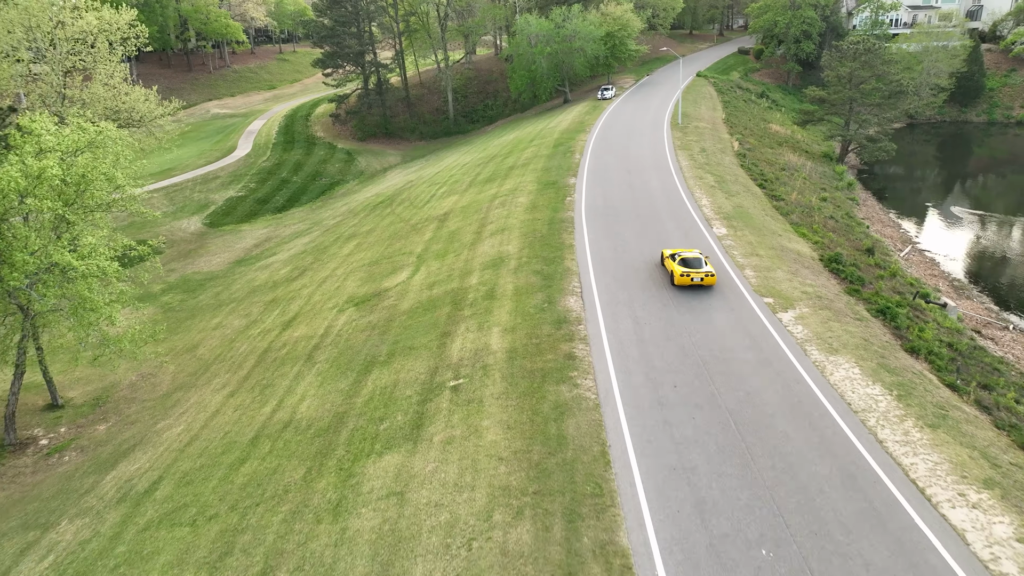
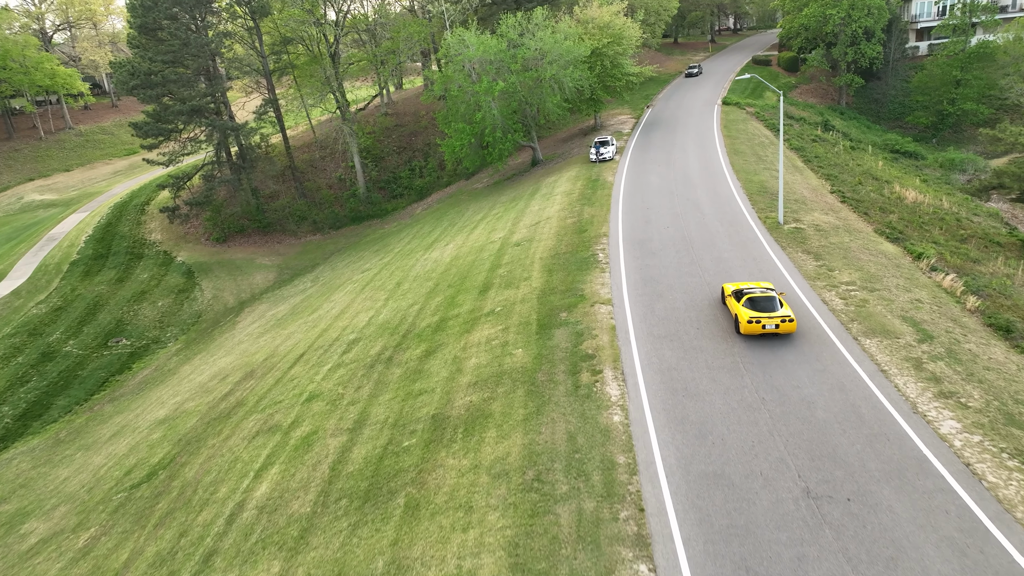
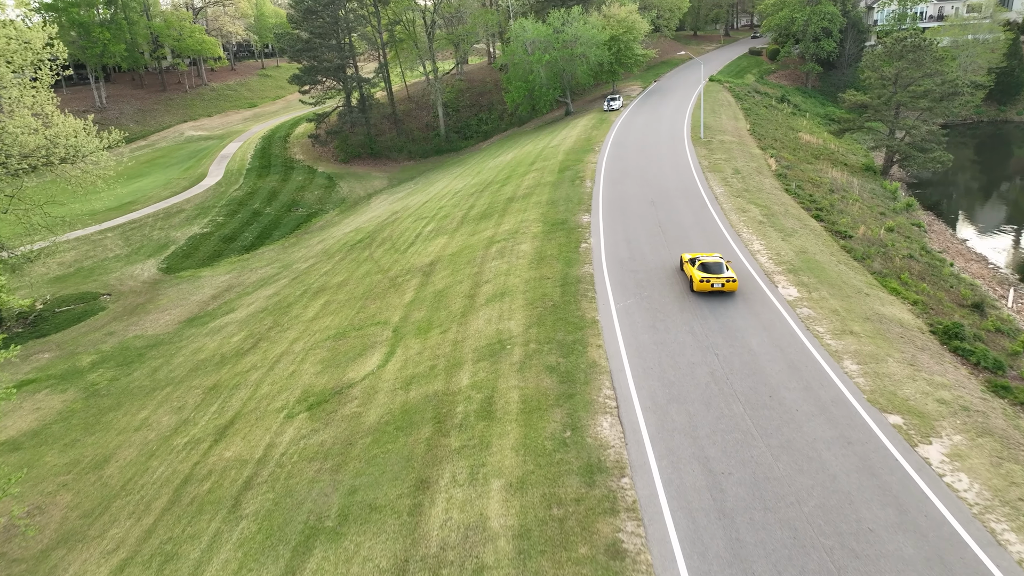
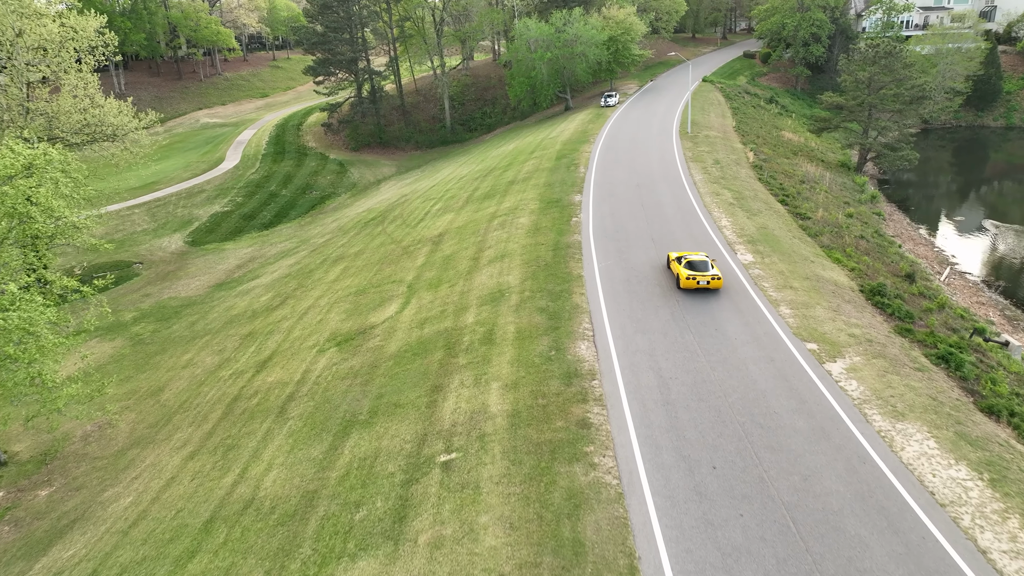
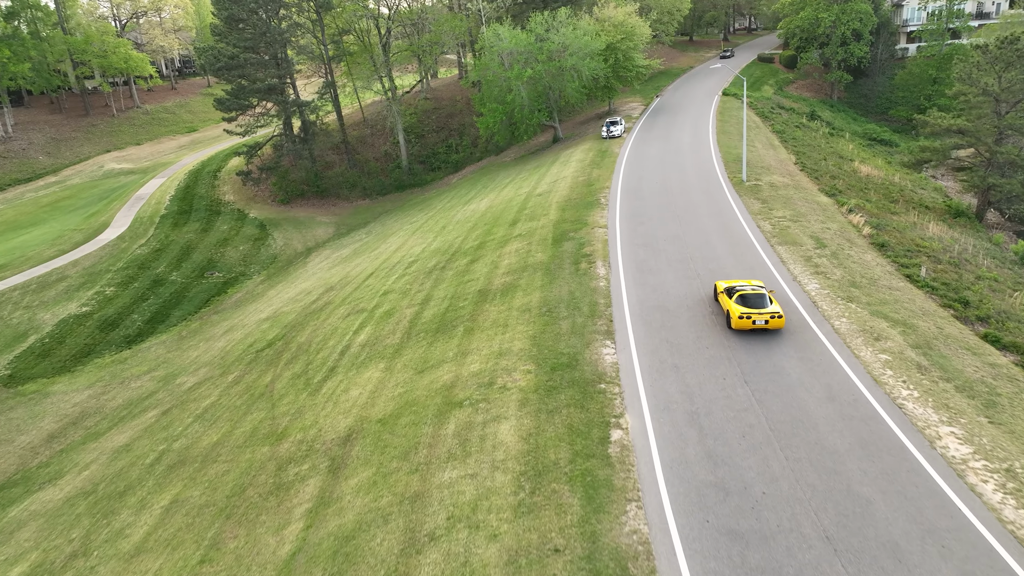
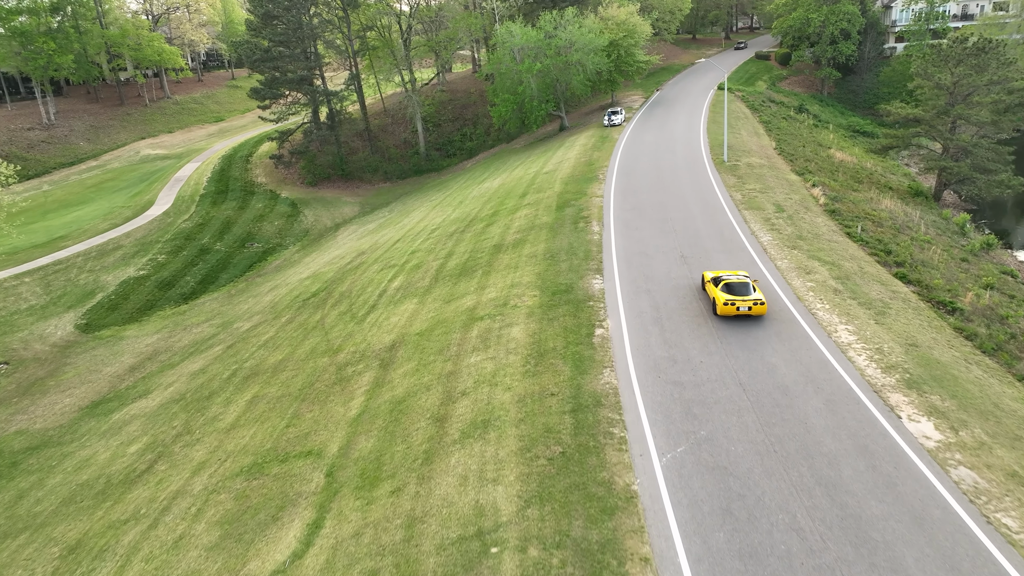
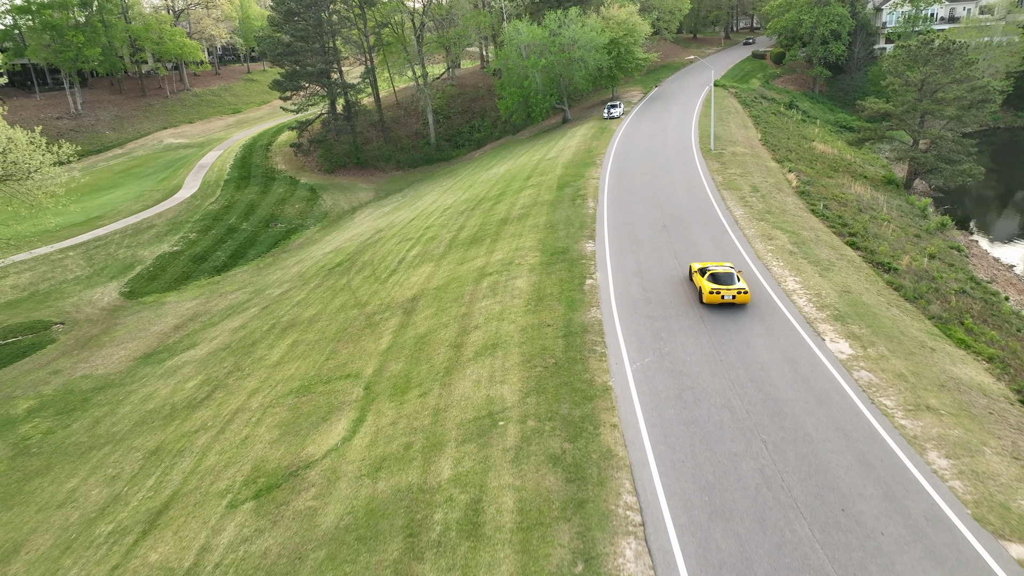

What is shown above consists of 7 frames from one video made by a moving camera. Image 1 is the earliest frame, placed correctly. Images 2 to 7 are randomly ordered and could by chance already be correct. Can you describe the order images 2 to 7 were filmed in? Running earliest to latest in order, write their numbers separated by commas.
4, 3, 7, 6, 5, 2
